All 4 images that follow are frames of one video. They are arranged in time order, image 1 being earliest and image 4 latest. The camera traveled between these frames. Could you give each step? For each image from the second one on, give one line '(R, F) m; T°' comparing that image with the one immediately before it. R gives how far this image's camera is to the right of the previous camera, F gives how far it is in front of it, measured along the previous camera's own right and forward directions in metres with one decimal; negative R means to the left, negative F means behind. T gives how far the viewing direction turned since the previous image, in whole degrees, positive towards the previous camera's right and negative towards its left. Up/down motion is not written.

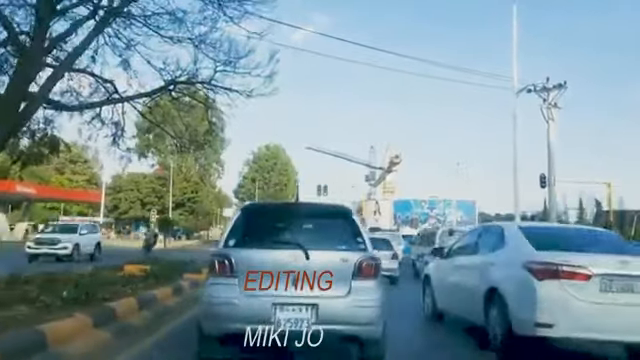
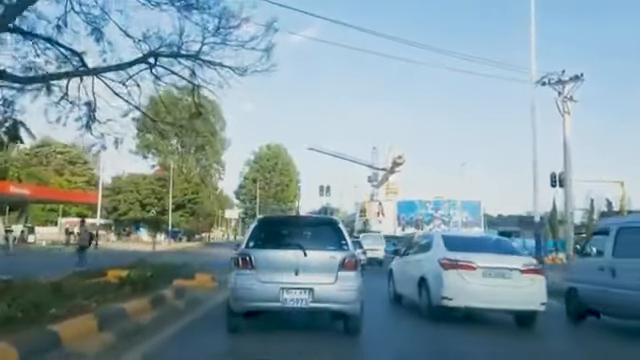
(0.0, +0.7) m; 0°
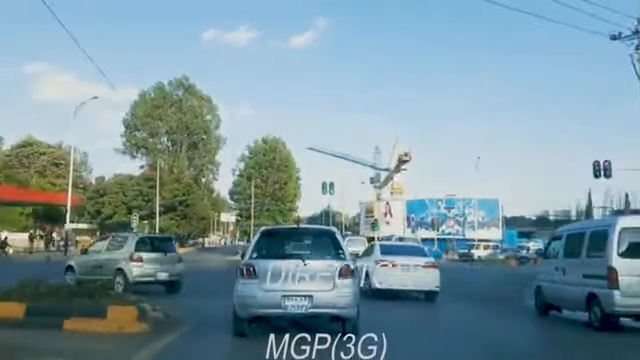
(-0.1, +3.3) m; 0°
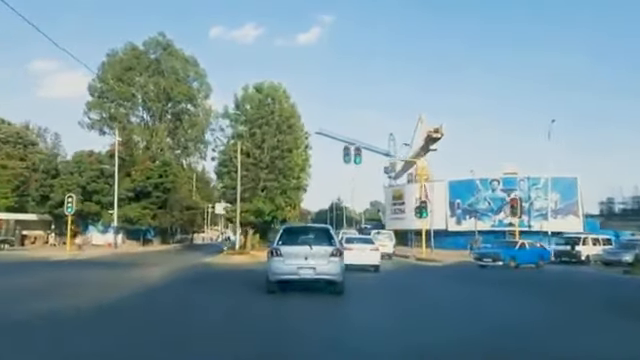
(-0.3, +9.0) m; 0°
